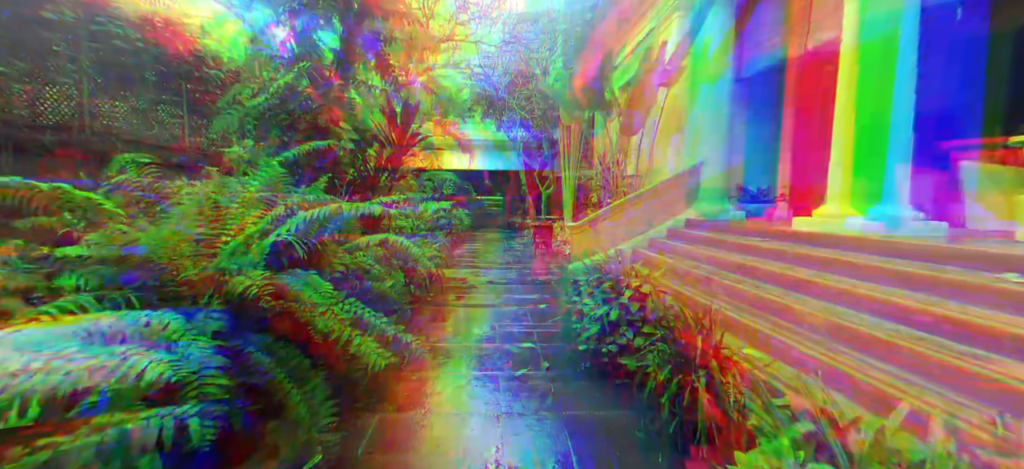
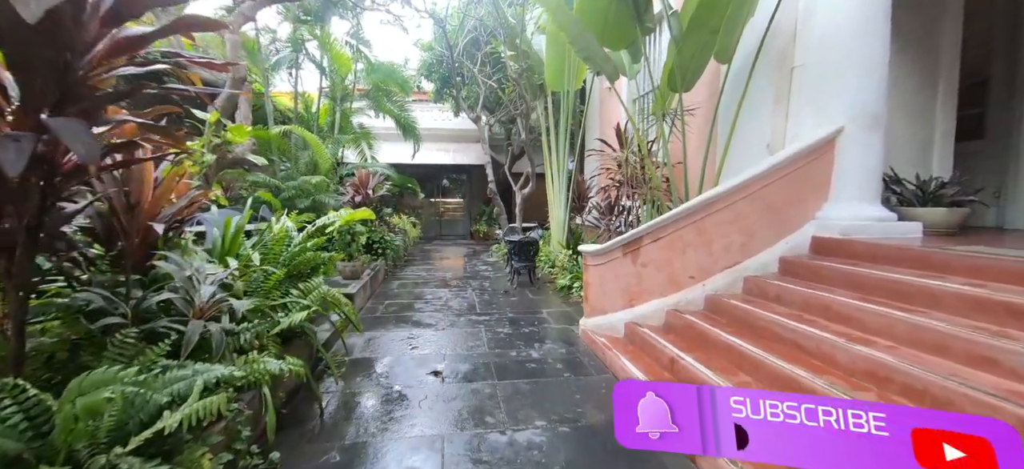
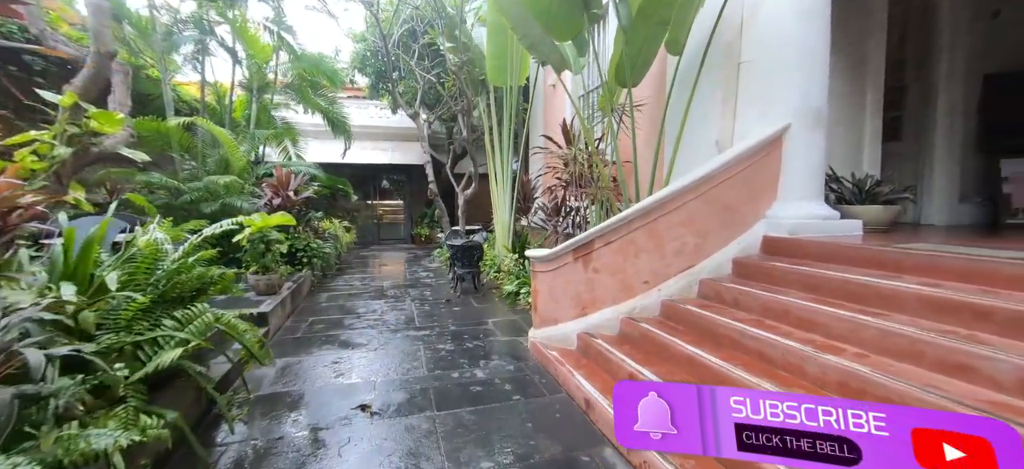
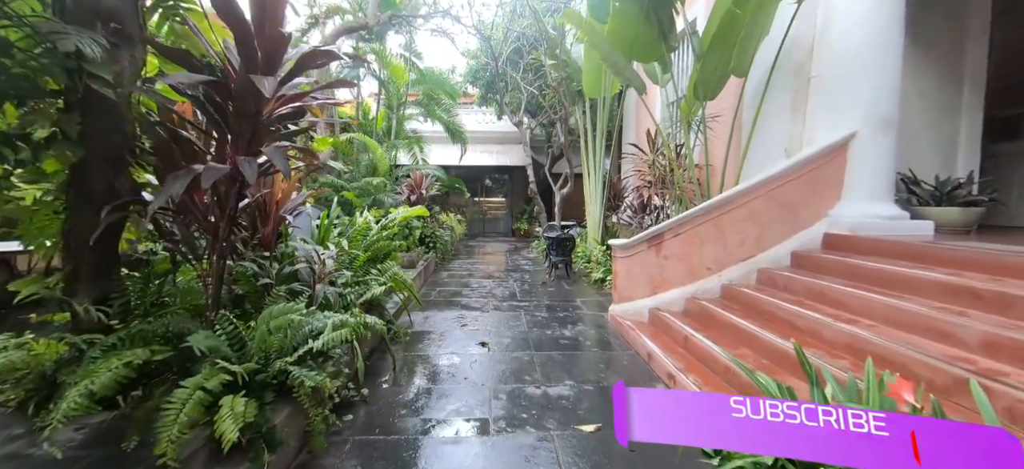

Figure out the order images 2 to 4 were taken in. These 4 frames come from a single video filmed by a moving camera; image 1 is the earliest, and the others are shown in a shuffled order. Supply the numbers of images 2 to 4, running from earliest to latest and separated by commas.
4, 2, 3
